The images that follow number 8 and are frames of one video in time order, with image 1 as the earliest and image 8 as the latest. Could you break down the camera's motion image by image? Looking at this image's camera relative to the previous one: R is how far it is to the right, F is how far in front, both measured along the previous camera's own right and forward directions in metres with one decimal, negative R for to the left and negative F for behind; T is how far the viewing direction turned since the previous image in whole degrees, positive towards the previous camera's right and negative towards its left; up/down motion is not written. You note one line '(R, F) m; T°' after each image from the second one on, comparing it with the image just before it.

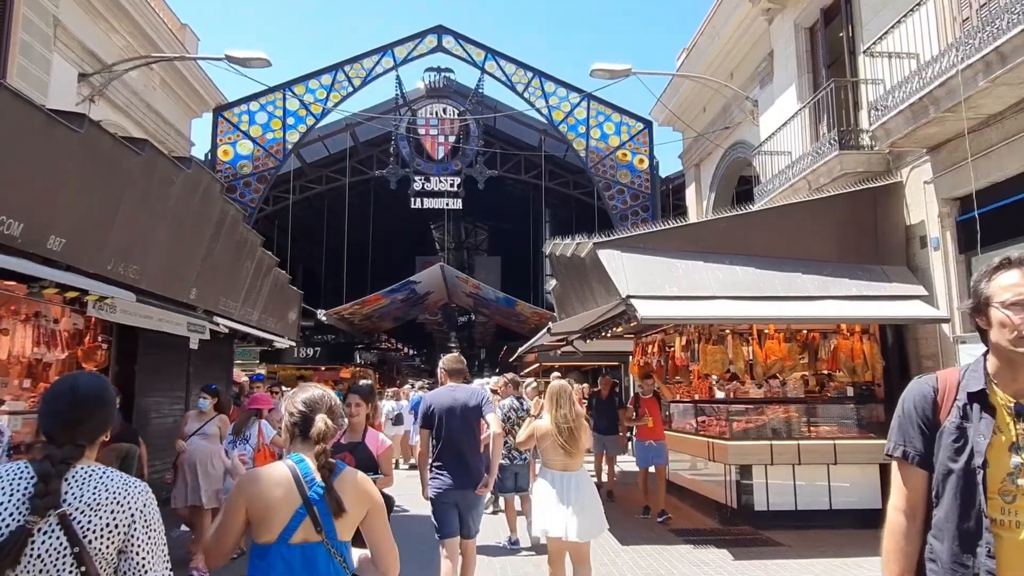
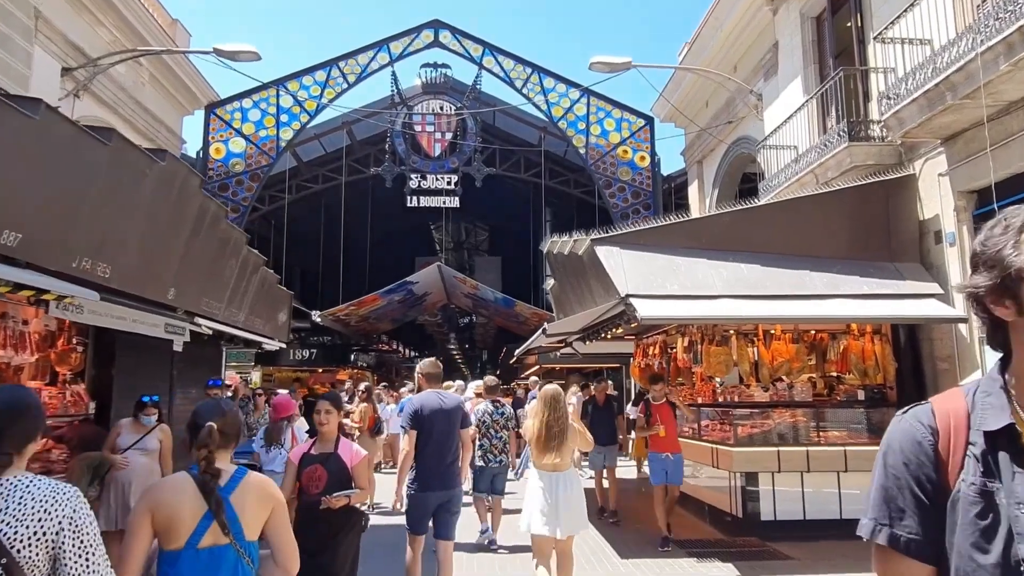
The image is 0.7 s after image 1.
(+0.1, +0.4) m; 0°
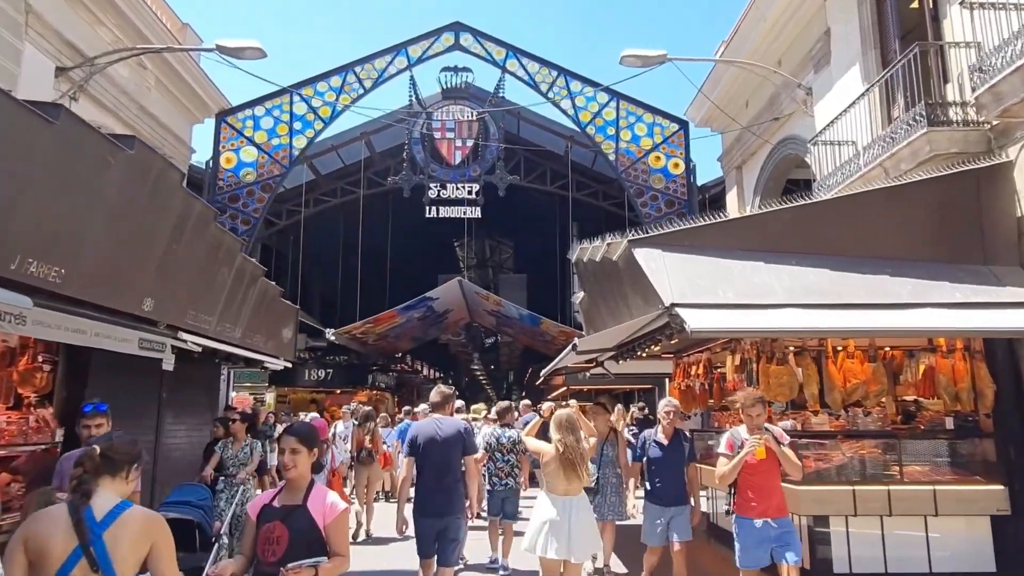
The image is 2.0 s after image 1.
(0.0, +1.0) m; -2°
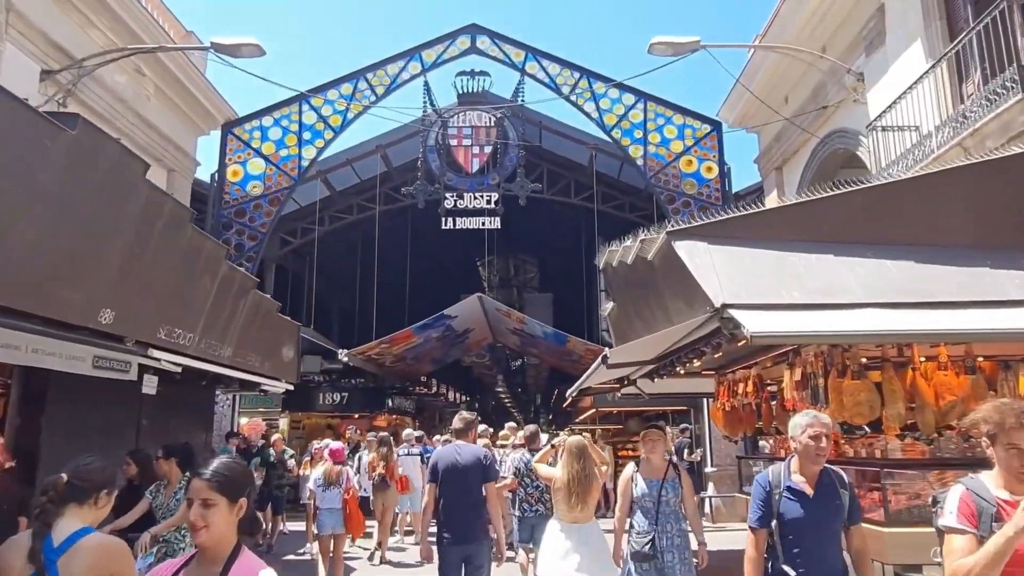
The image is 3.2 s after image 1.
(+0.1, +1.0) m; -2°
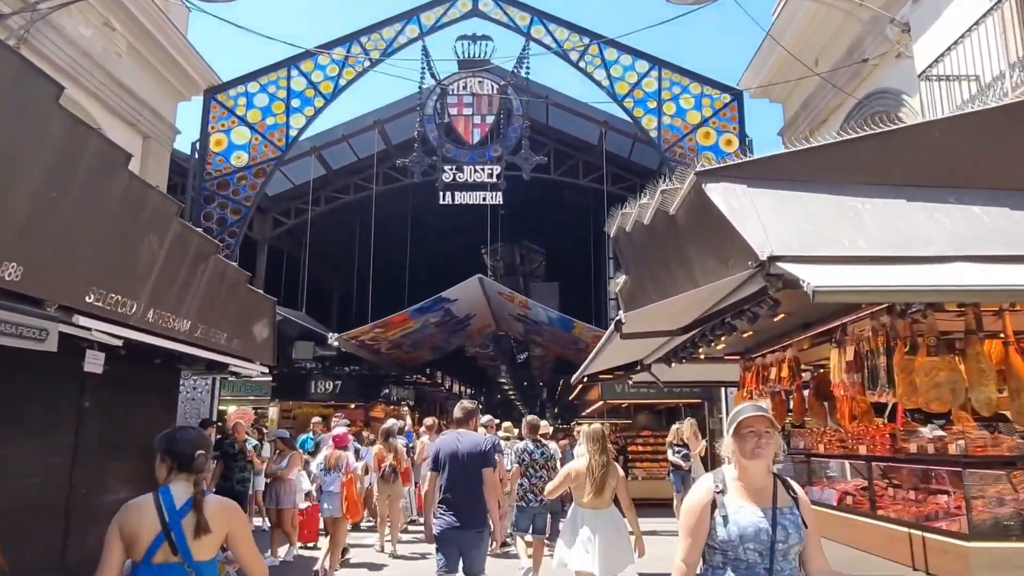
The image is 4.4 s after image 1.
(+0.1, +1.0) m; -1°
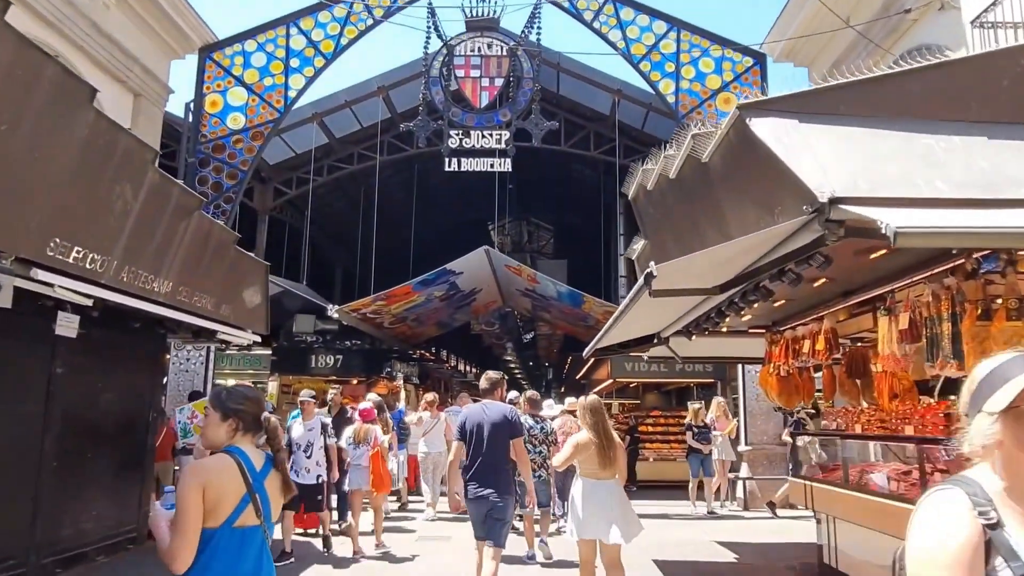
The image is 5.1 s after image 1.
(0.0, +0.6) m; -1°
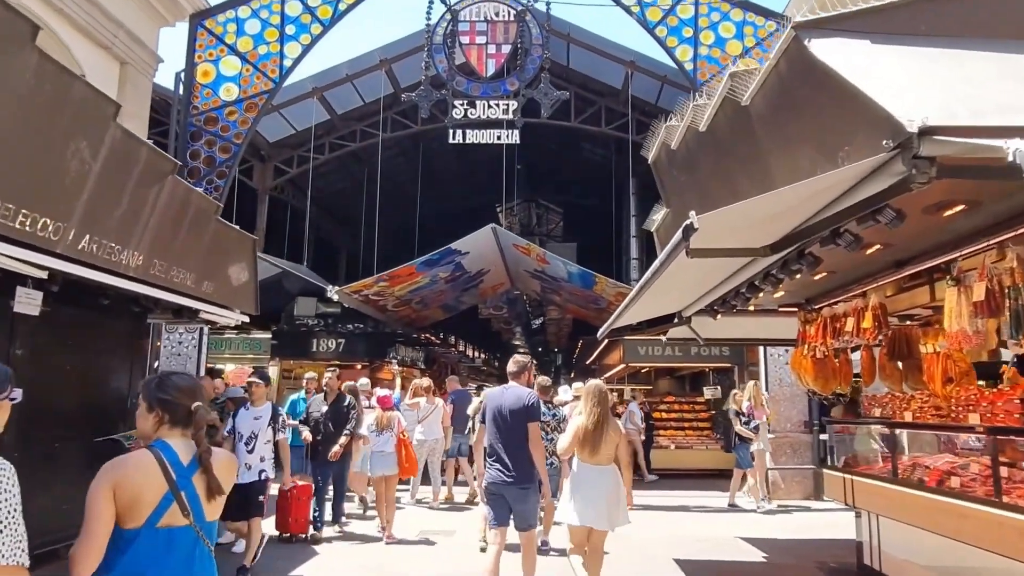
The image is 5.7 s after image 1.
(0.0, +0.6) m; -1°
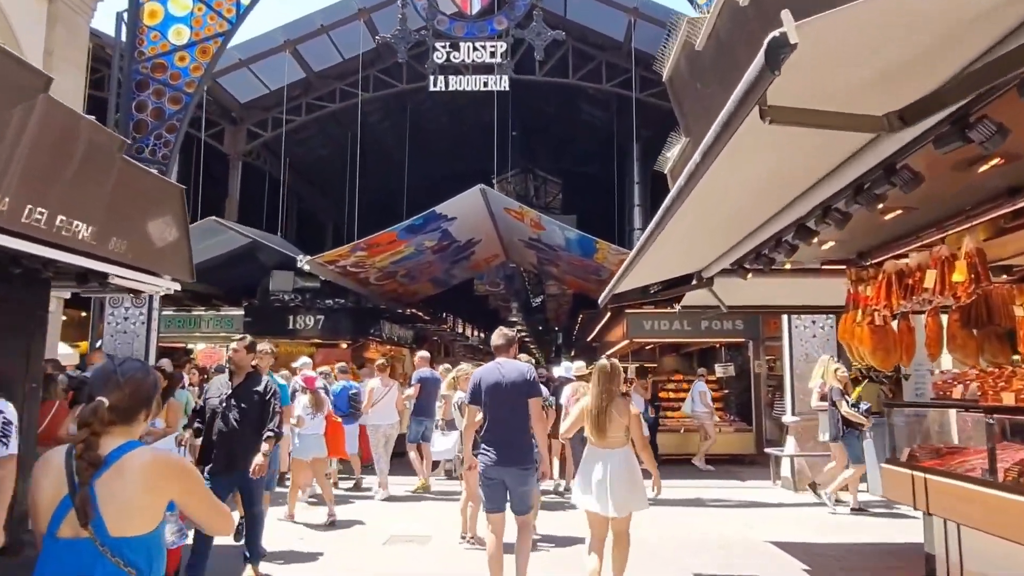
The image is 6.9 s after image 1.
(+0.2, +1.3) m; 0°
